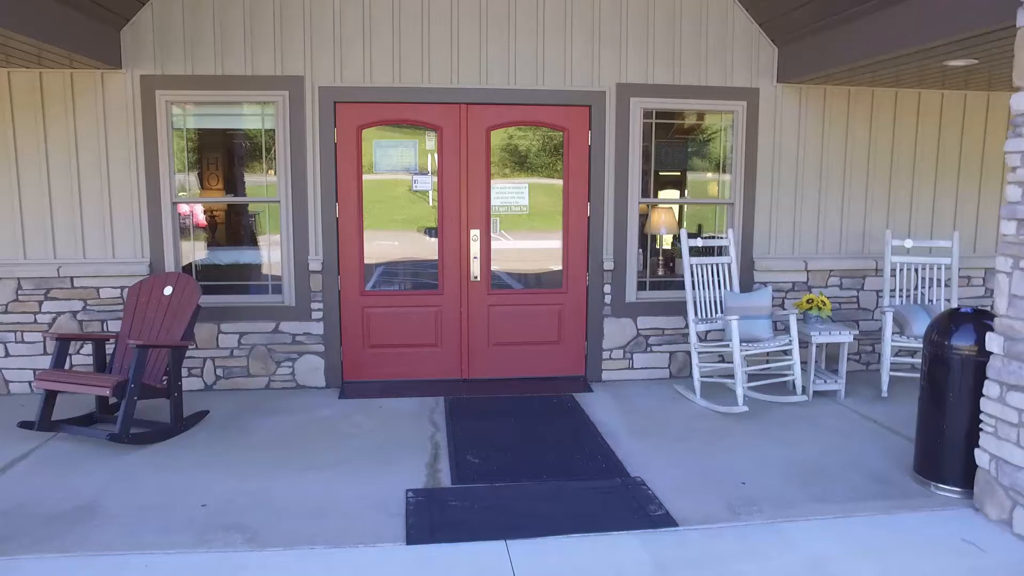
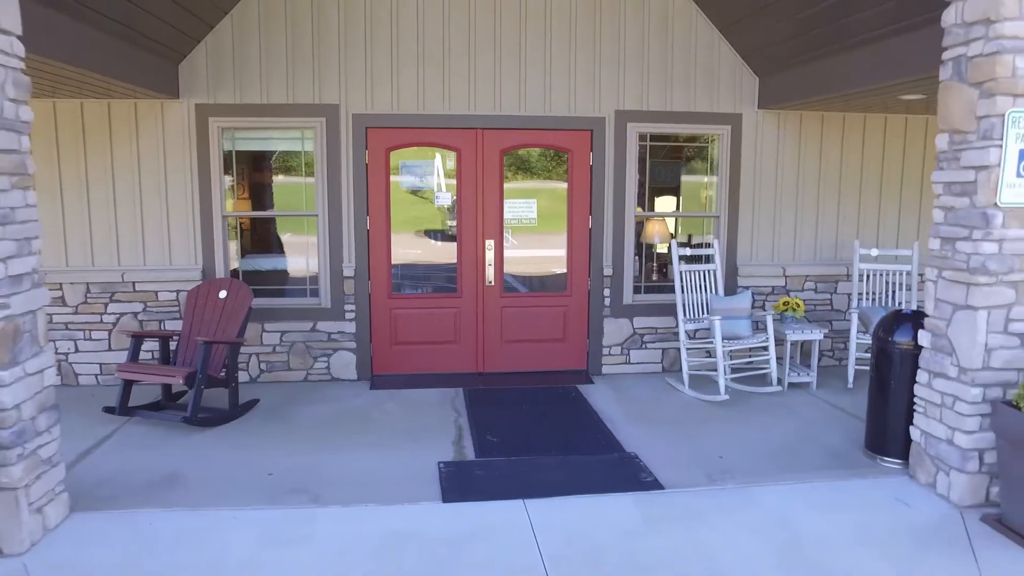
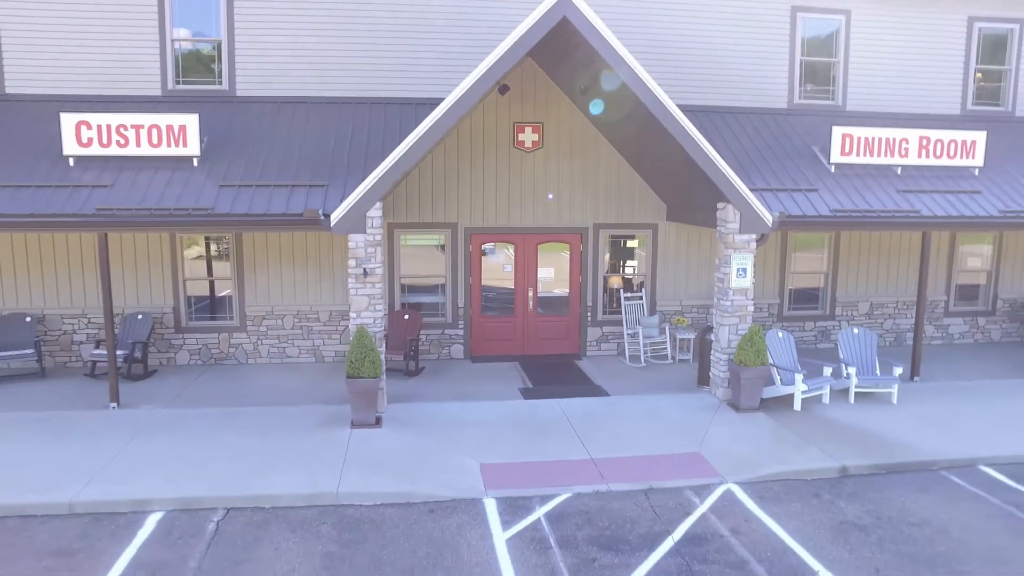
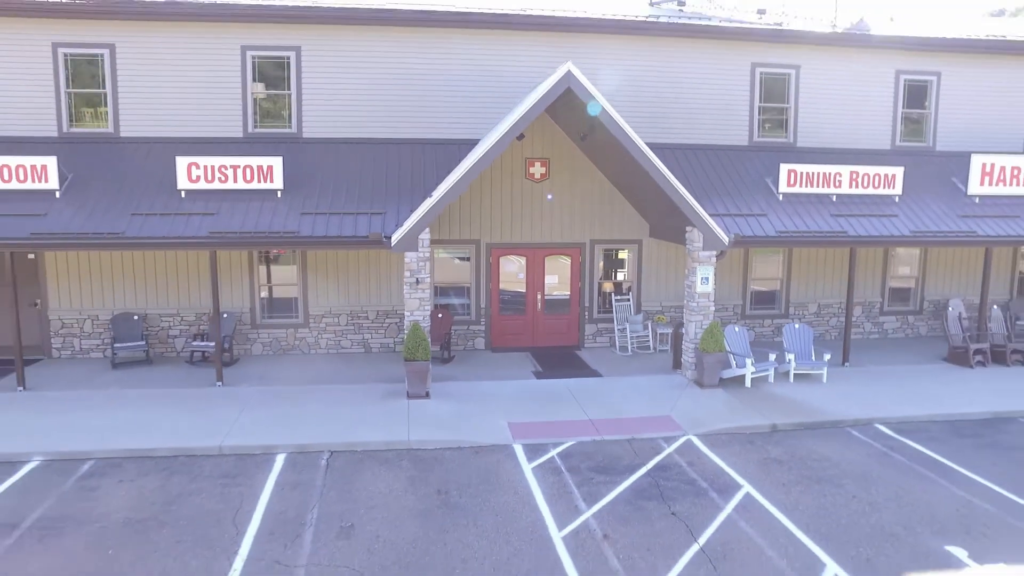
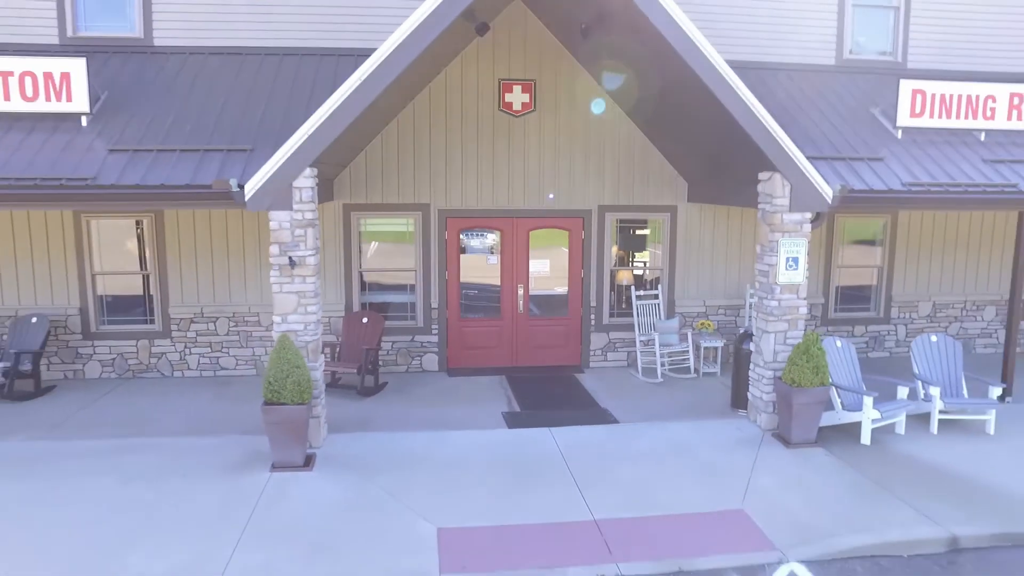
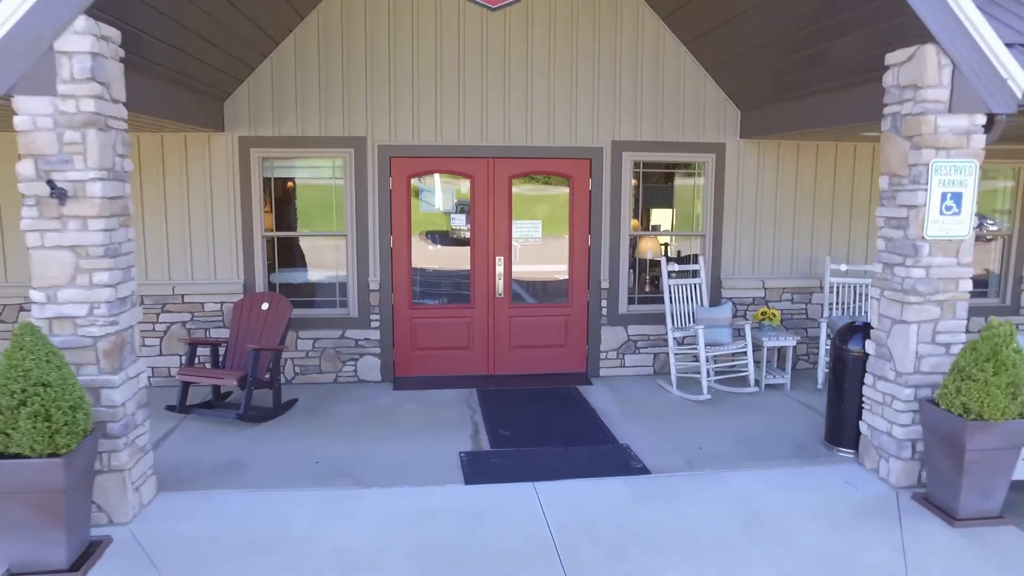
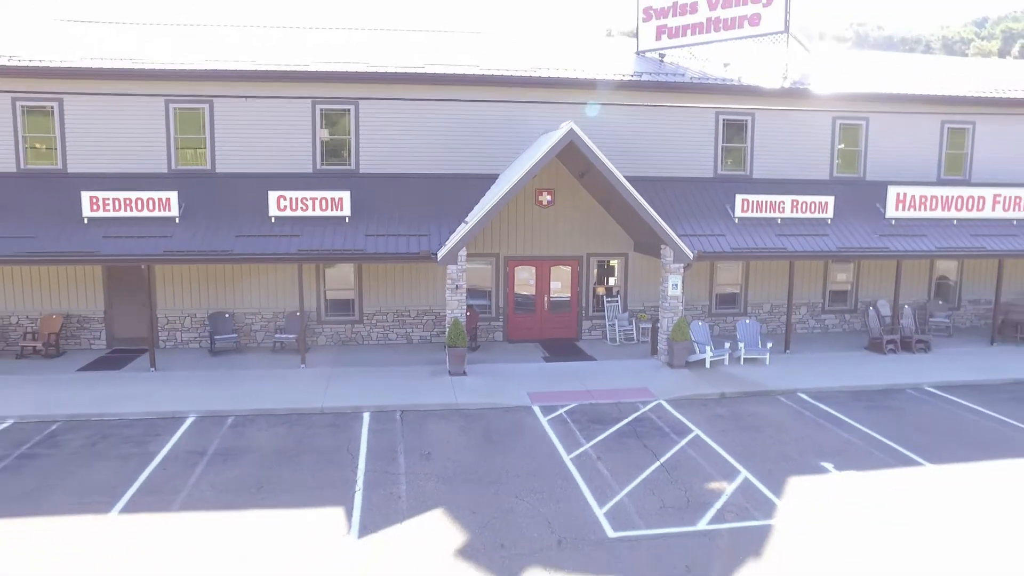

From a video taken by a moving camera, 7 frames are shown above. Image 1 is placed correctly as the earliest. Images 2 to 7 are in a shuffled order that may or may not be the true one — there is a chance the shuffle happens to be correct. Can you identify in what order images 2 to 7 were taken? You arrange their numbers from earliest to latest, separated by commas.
2, 6, 5, 3, 4, 7
